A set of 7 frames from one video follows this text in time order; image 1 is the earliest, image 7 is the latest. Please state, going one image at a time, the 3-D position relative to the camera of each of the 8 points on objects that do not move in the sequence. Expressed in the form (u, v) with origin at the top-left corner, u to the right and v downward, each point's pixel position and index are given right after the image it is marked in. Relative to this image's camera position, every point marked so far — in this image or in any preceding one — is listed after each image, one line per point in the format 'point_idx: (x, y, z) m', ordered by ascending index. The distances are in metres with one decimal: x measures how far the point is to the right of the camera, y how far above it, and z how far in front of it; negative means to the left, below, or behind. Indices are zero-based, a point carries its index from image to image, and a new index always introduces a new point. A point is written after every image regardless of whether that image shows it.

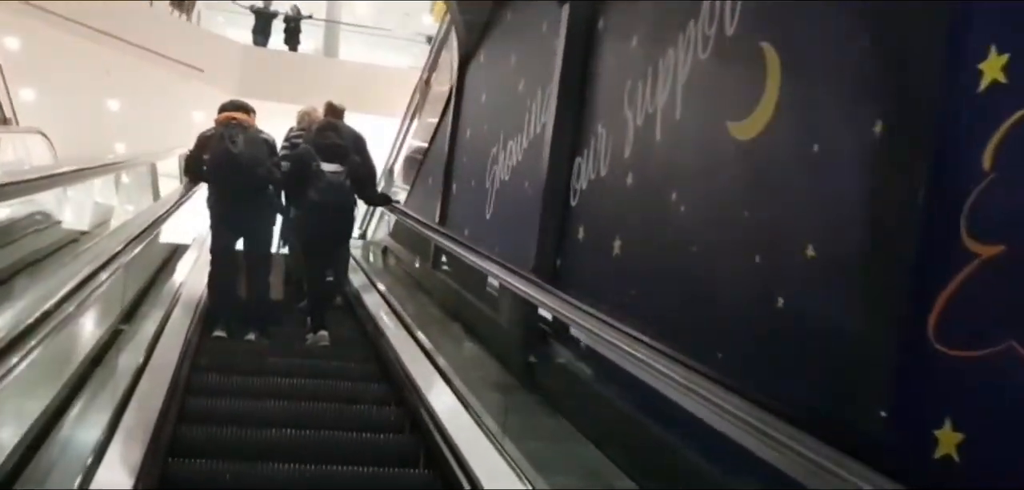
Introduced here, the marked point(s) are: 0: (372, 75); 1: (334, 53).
0: (-1.8, +2.2, +11.9) m
1: (-2.3, +2.5, +12.1) m
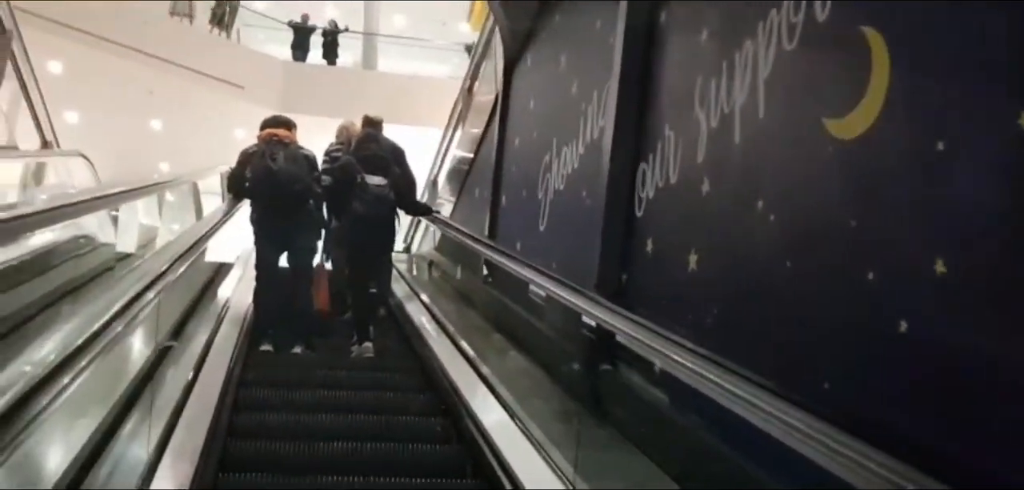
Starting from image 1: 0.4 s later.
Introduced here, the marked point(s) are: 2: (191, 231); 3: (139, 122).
0: (-1.3, +2.0, +11.8) m
1: (-1.8, +2.3, +12.1) m
2: (-2.1, +0.1, +6.3) m
3: (-4.7, +1.5, +11.8) m
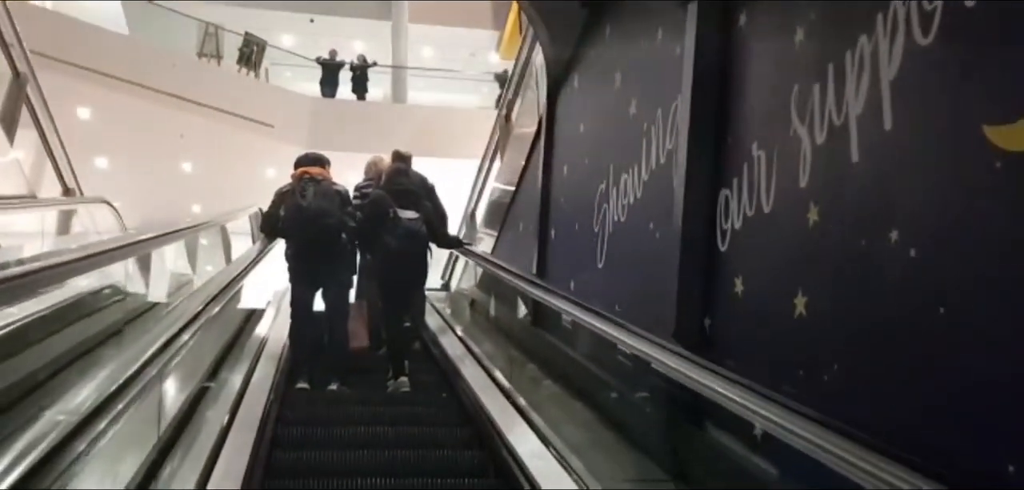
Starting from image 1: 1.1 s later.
0: (-0.9, +1.6, +11.7) m
1: (-1.4, +1.9, +11.9) m
2: (-1.9, -0.2, +6.1) m
3: (-4.3, +1.0, +11.8) m
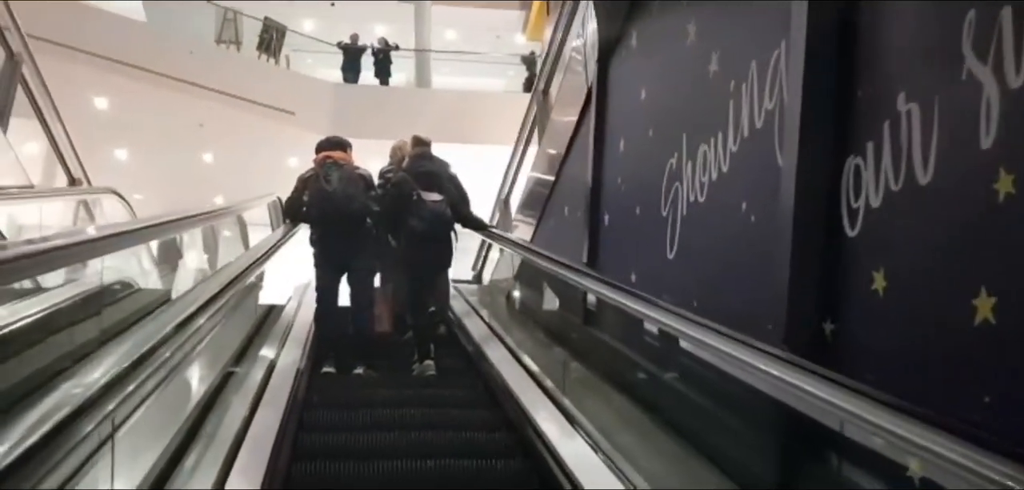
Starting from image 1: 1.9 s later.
0: (-0.6, +1.7, +11.3) m
1: (-1.0, +2.0, +11.6) m
2: (-1.6, -0.1, +5.8) m
3: (-3.9, +1.1, +11.5) m
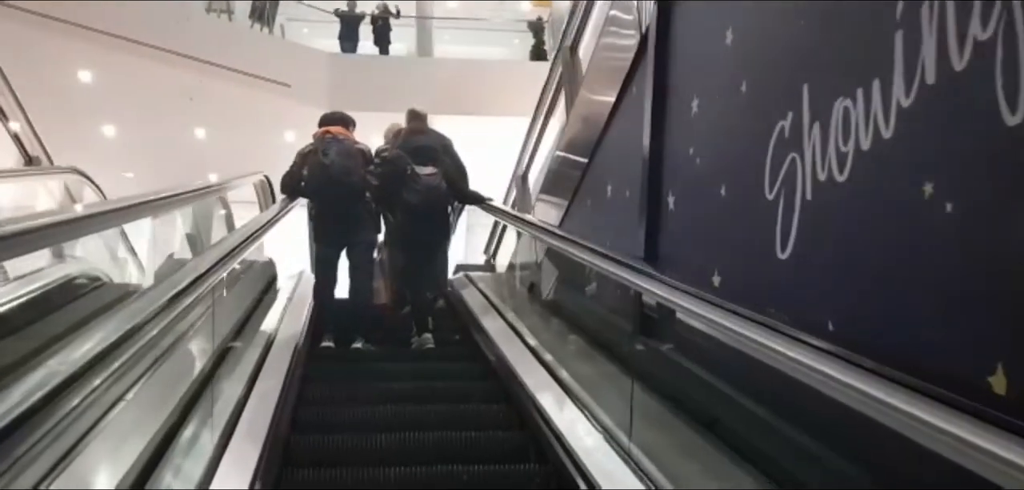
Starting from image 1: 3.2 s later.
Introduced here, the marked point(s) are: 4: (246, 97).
0: (-0.5, +2.0, +10.8) m
1: (-1.0, +2.3, +11.0) m
2: (-1.6, 0.0, +5.3) m
3: (-3.8, +1.3, +11.0) m
4: (-2.9, +1.6, +10.3) m
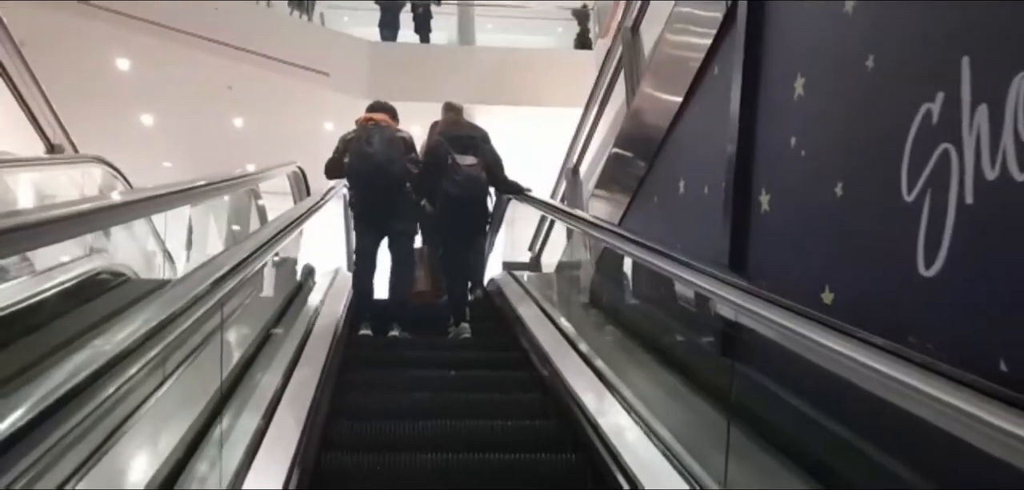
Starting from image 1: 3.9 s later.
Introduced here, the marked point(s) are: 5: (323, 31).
0: (0.0, +2.1, +10.5) m
1: (-0.5, +2.3, +10.8) m
2: (-1.3, 0.0, +5.1) m
3: (-3.4, +1.4, +10.9) m
4: (-2.5, +1.7, +10.2) m
5: (-2.1, +2.3, +10.0) m
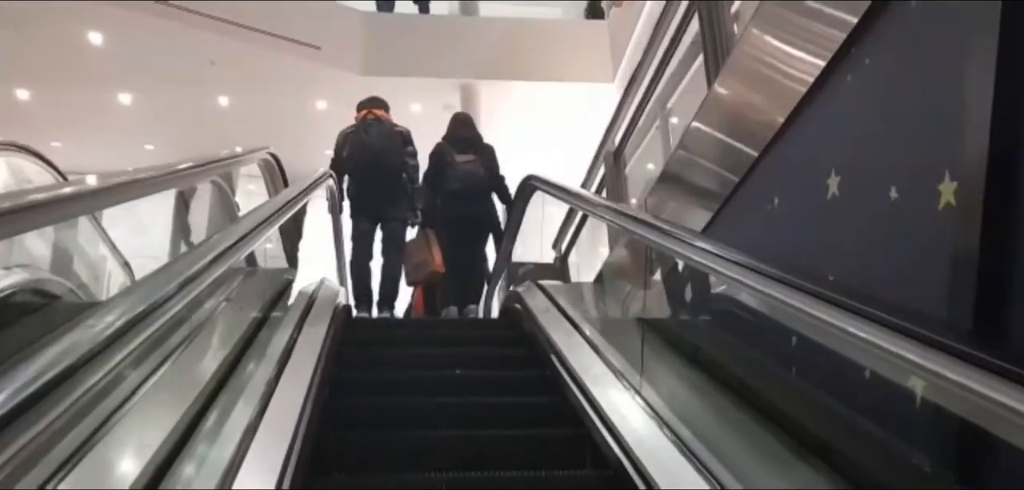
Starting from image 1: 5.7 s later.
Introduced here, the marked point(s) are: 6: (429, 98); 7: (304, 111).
0: (+0.1, +2.2, +9.8) m
1: (-0.4, +2.5, +10.1) m
2: (-1.2, 0.0, +4.5) m
3: (-3.3, +1.6, +10.2) m
4: (-2.4, +1.8, +9.5) m
5: (-2.0, +2.4, +9.3) m
6: (-0.9, +1.6, +10.4) m
7: (-2.4, +1.6, +10.9) m
